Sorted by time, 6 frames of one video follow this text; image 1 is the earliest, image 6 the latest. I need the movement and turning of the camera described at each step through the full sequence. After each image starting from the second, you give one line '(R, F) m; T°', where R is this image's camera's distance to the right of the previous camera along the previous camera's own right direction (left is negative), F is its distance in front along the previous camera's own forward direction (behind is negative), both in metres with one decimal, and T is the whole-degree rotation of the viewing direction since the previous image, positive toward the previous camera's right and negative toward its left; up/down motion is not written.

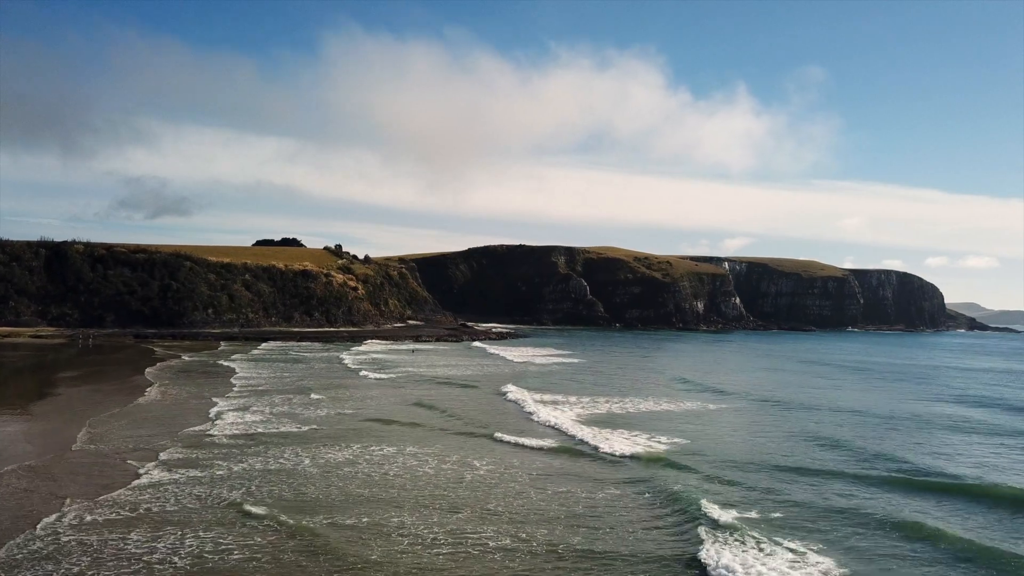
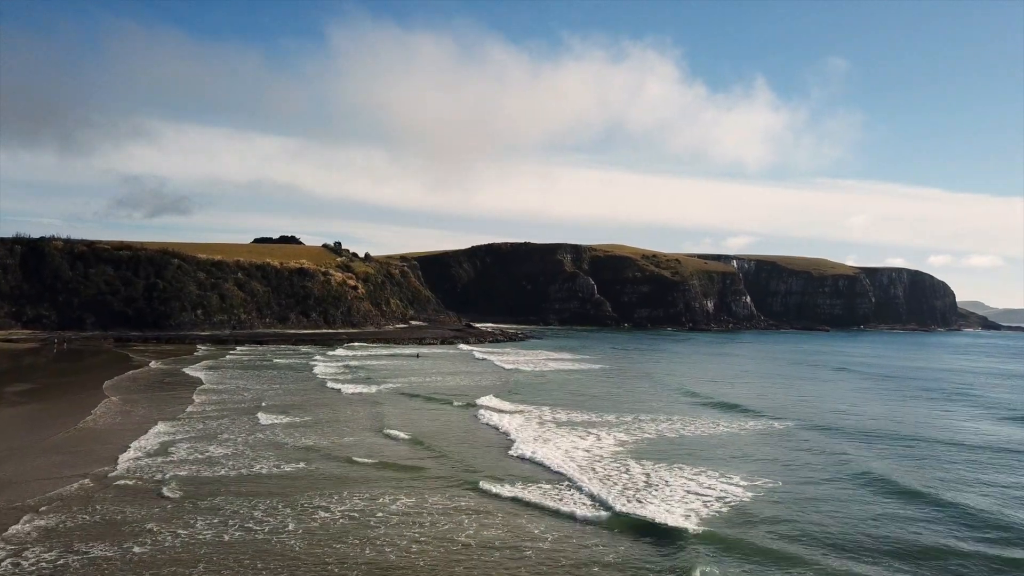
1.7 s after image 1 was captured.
(-1.0, +4.8) m; 0°
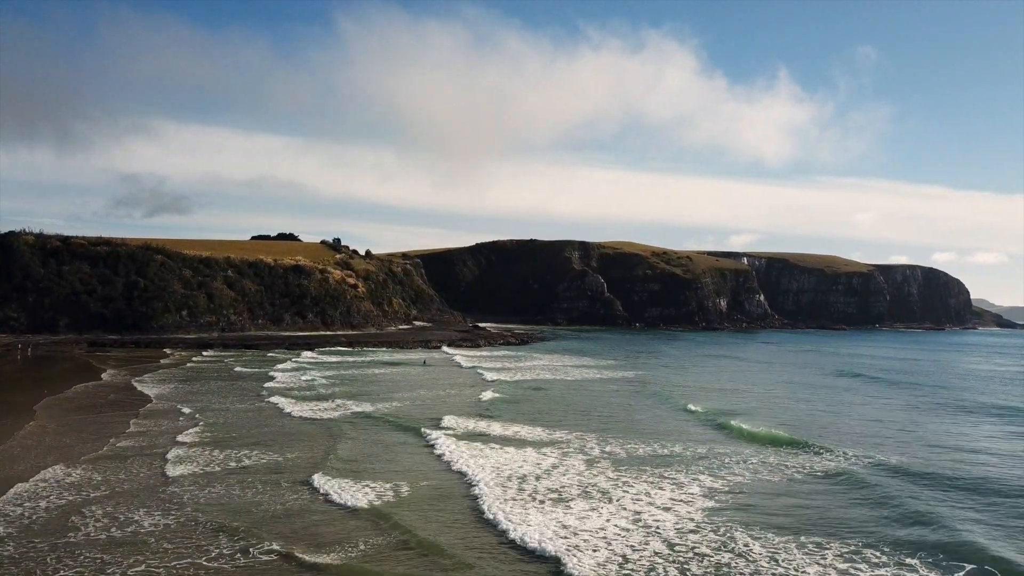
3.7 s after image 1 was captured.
(-1.2, +5.7) m; 0°
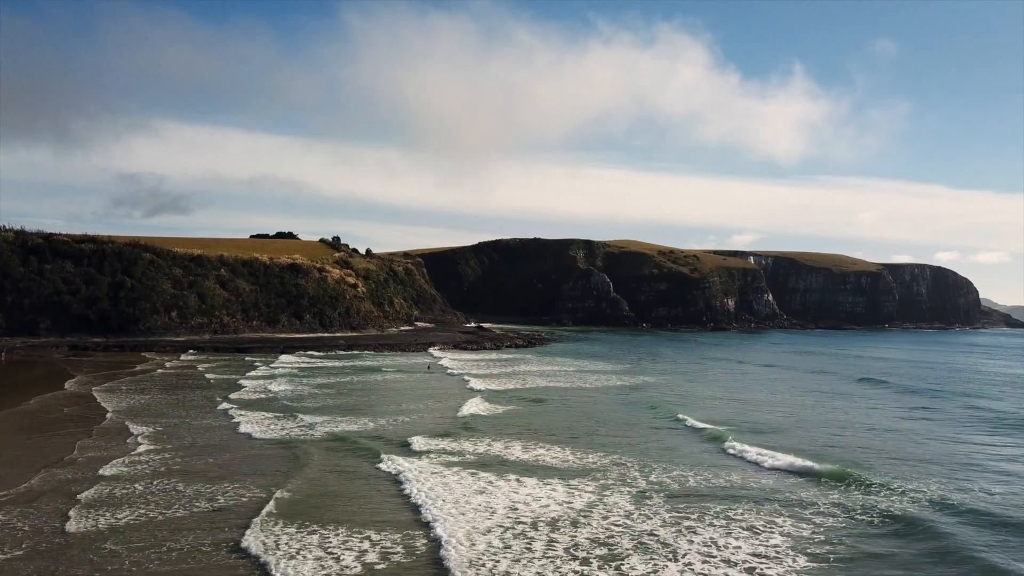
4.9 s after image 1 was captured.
(-0.7, +3.4) m; 0°
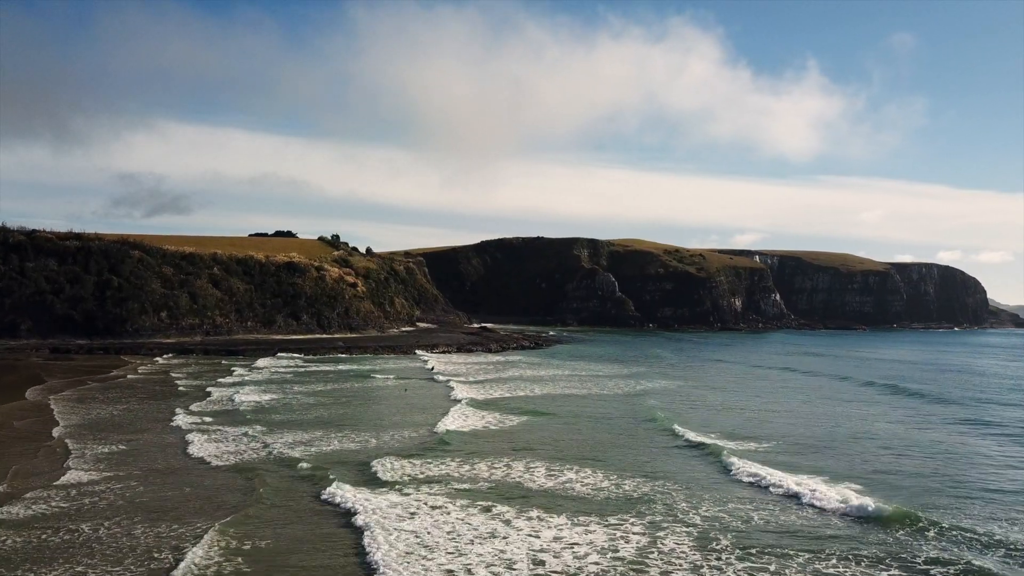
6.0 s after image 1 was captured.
(-0.6, +2.9) m; 0°
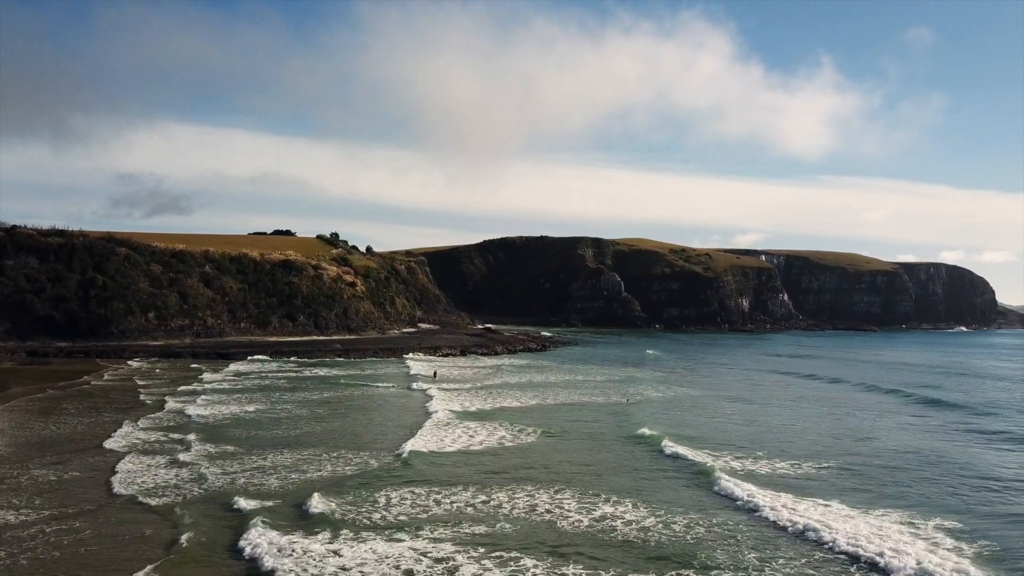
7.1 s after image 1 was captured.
(-0.5, +3.0) m; 0°
